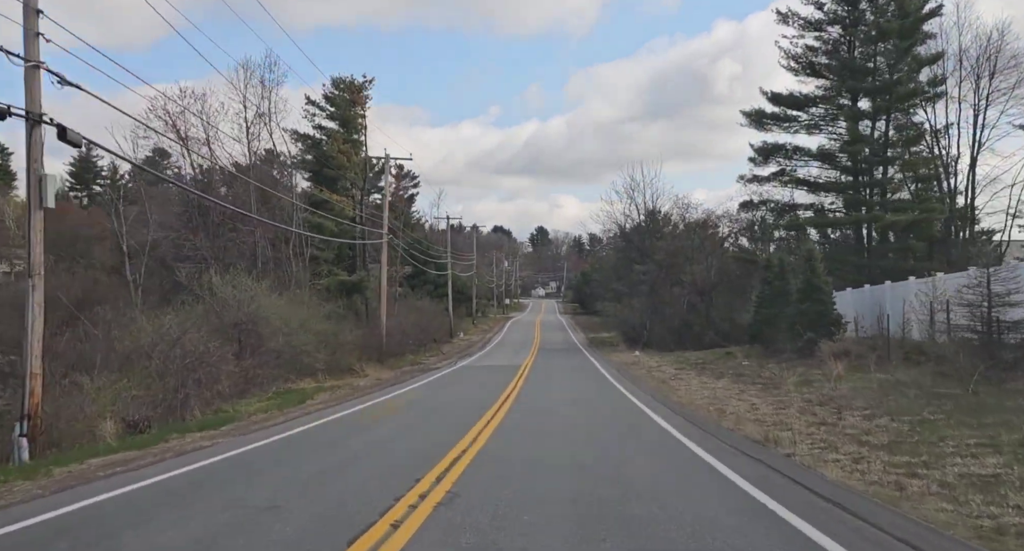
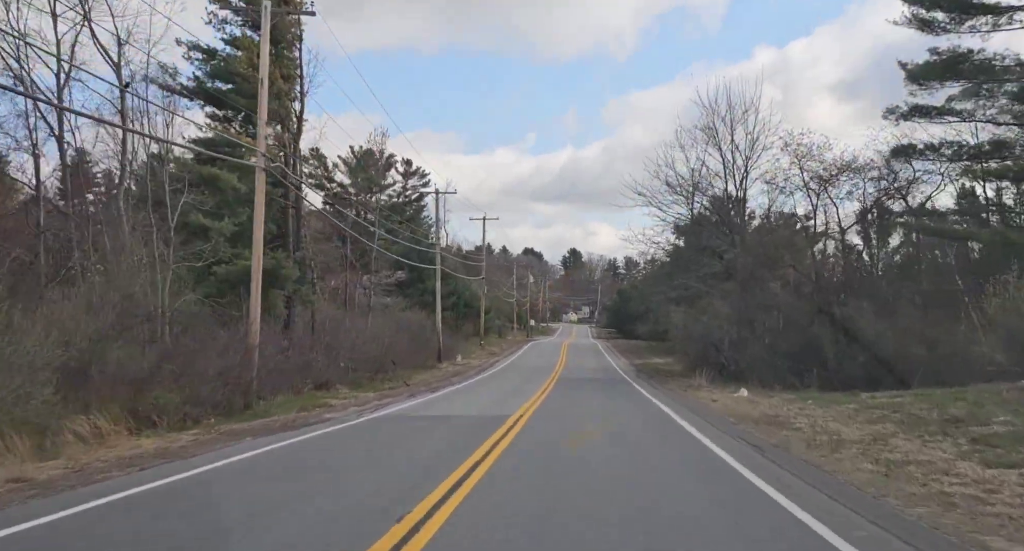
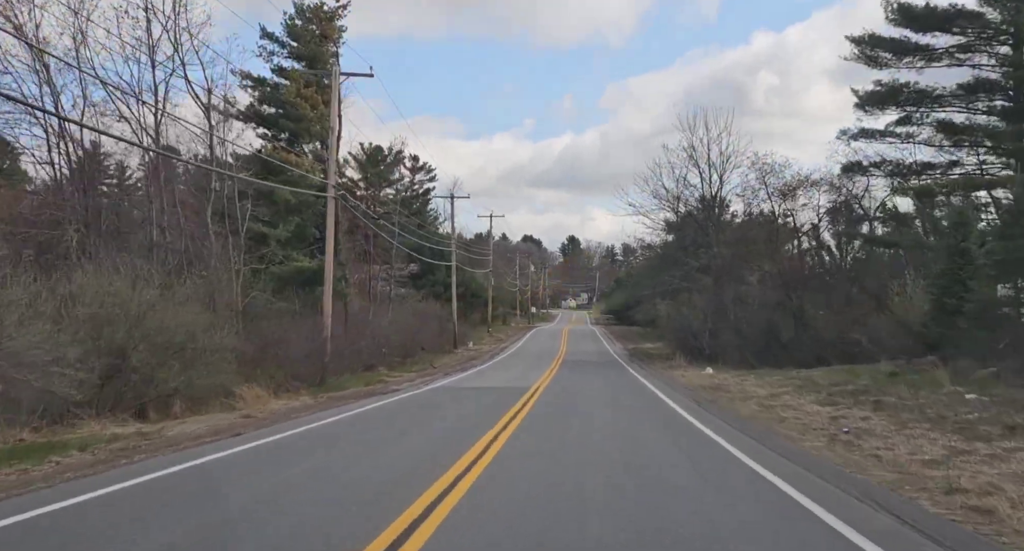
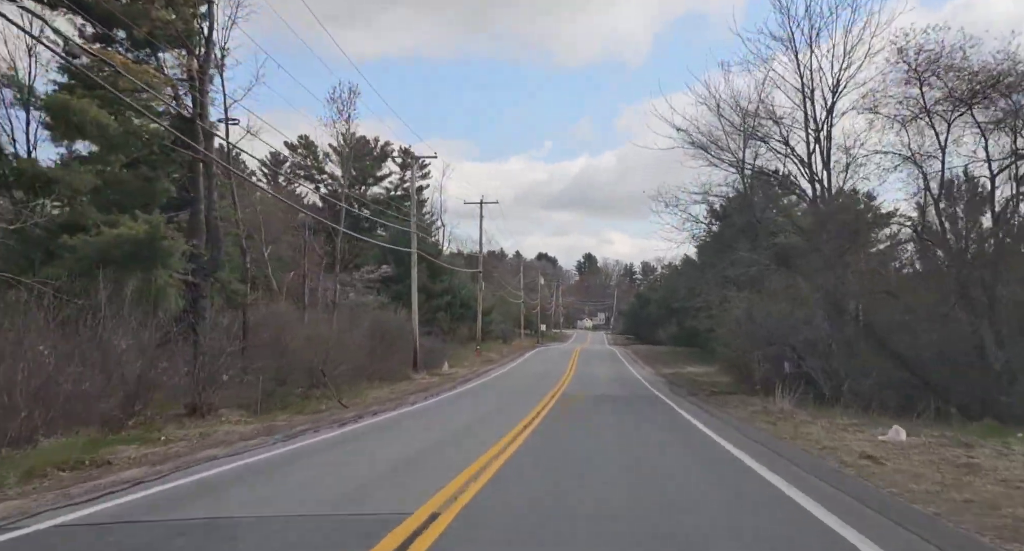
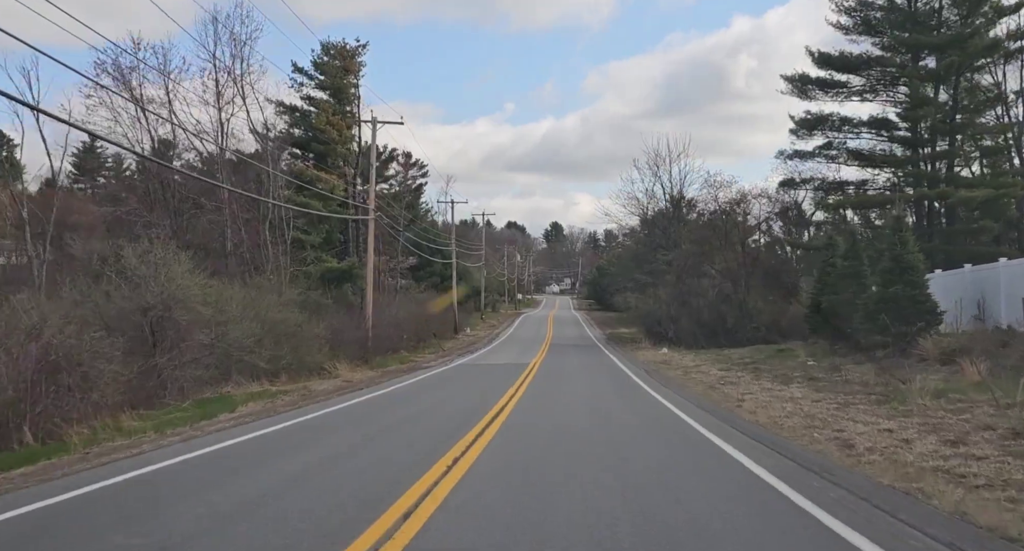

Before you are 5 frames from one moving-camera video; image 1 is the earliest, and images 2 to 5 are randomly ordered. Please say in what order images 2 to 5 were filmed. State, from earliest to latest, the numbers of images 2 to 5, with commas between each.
5, 3, 2, 4
